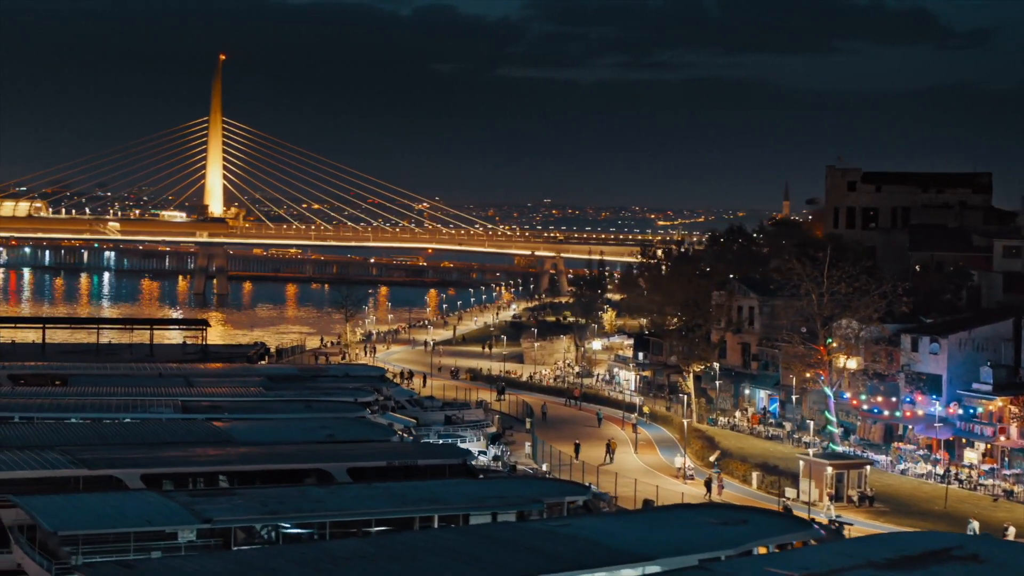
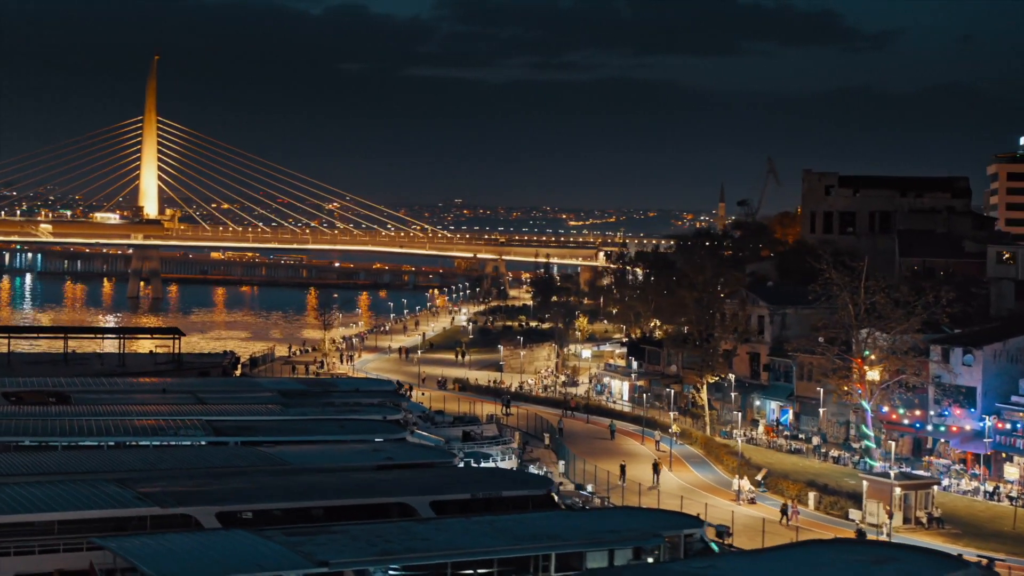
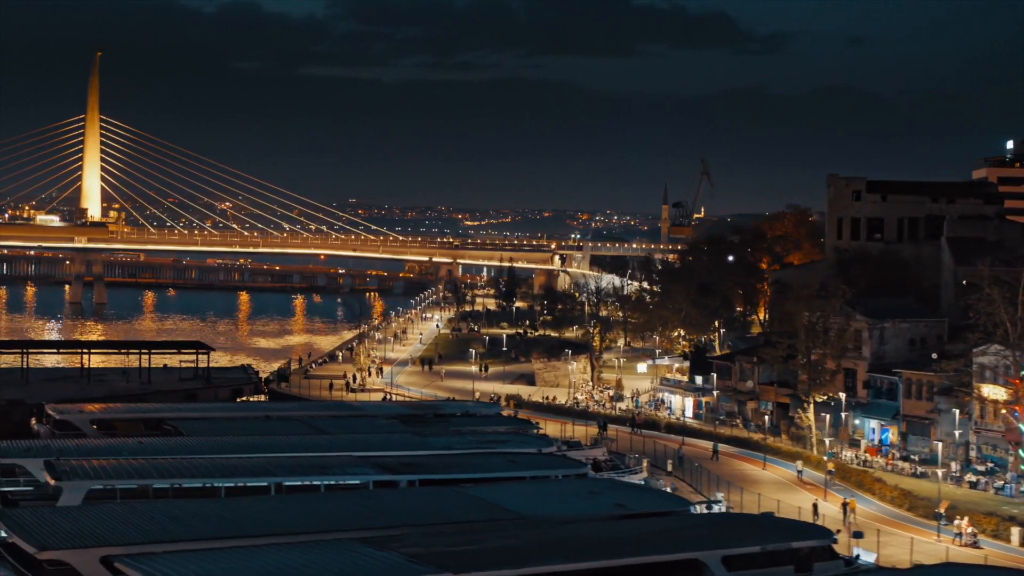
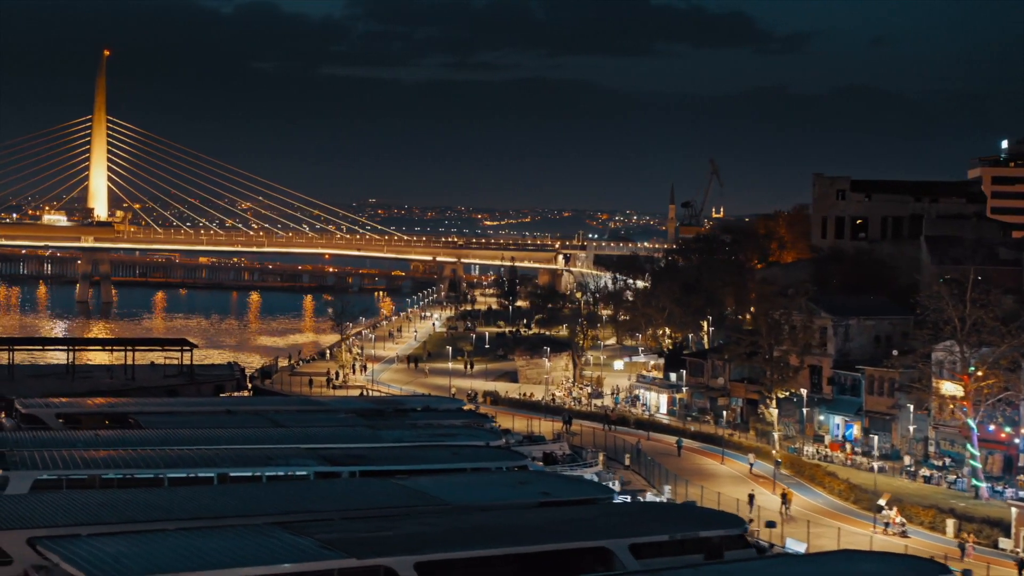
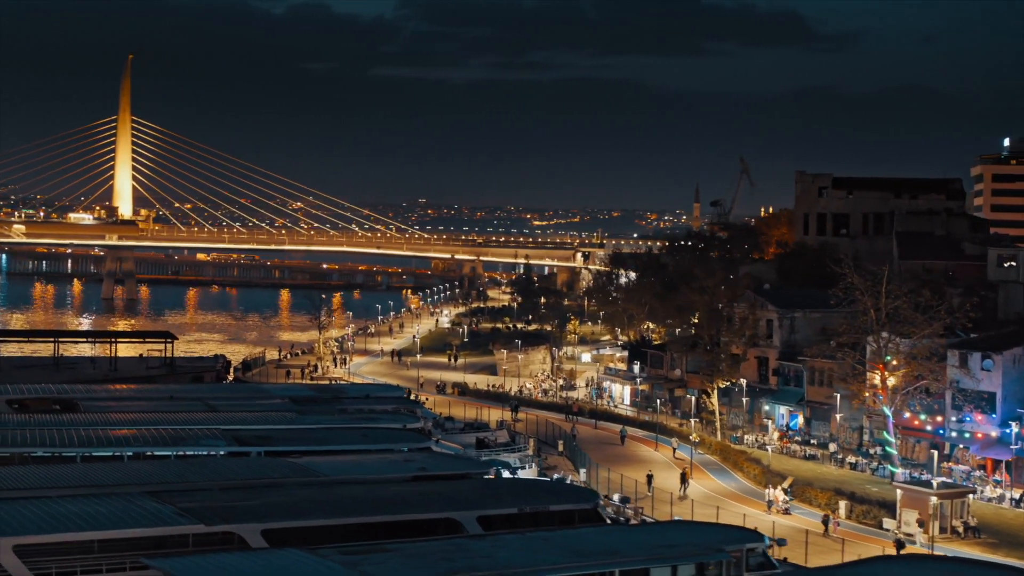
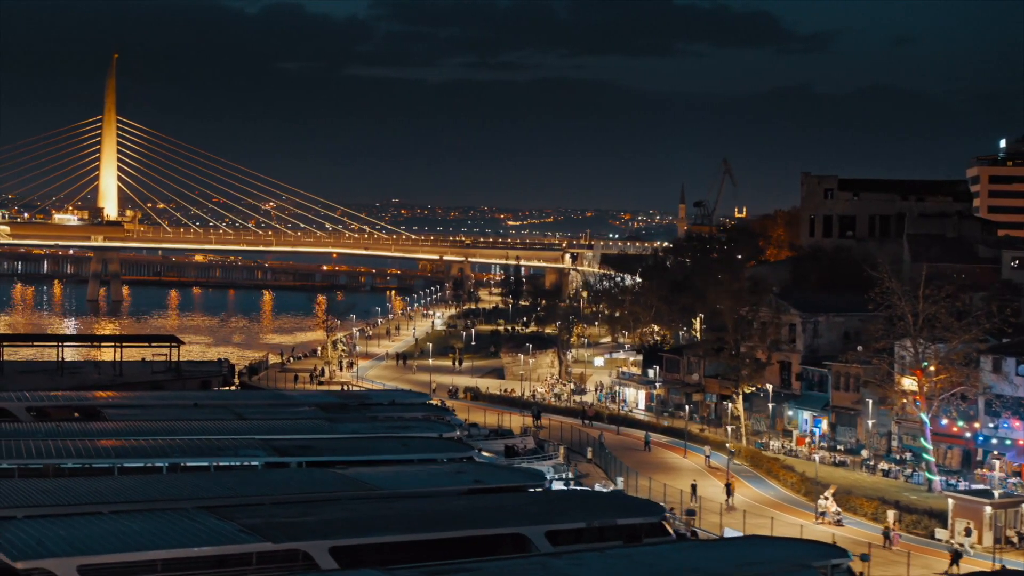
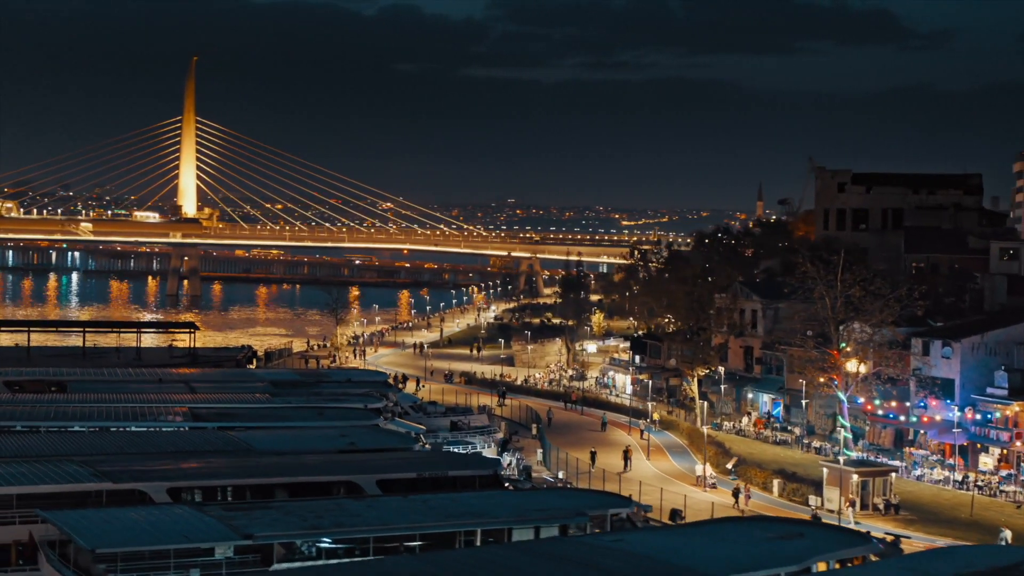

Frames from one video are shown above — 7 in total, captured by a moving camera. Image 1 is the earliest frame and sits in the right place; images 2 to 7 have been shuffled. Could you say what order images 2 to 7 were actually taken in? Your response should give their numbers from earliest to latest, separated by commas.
7, 2, 5, 6, 4, 3
